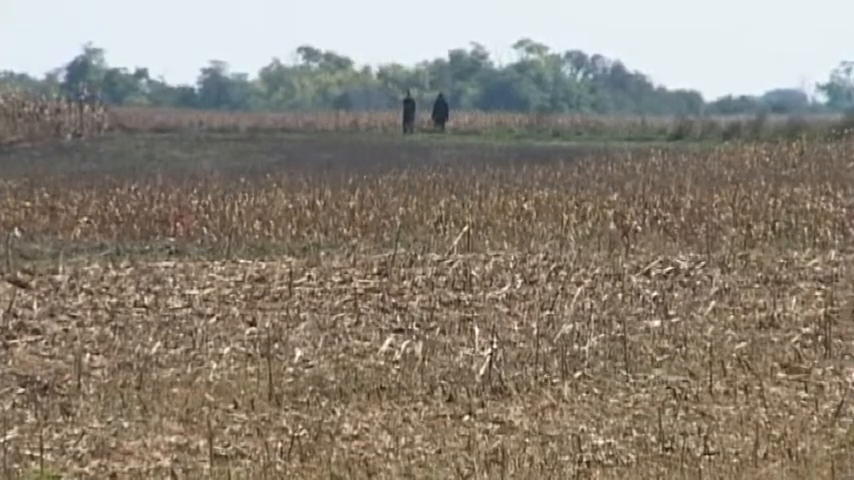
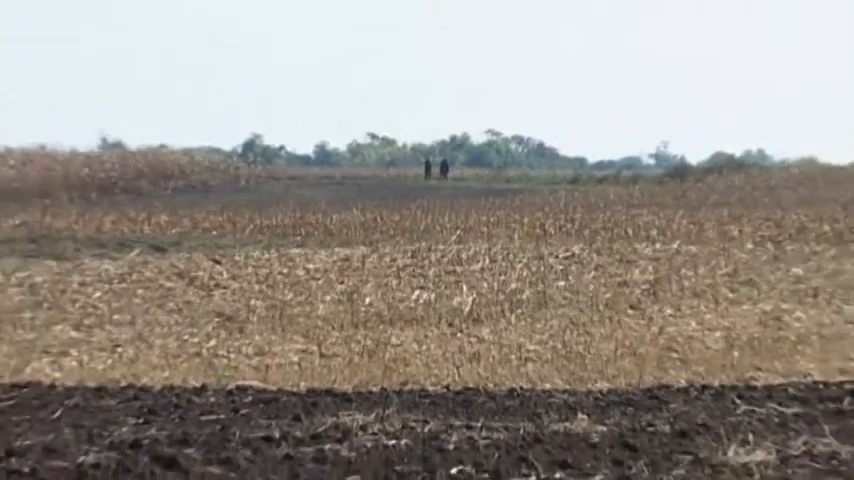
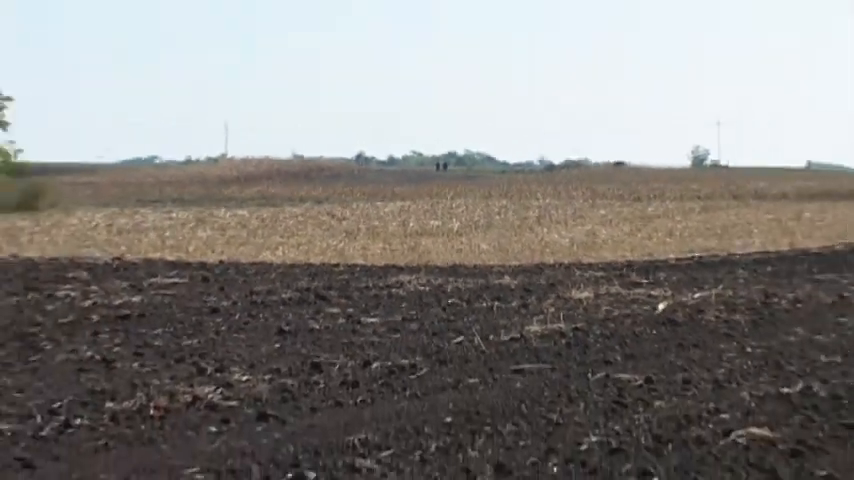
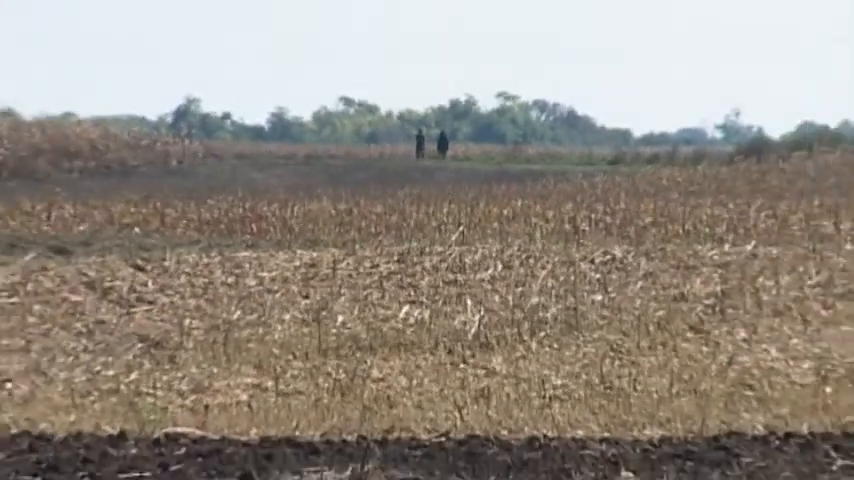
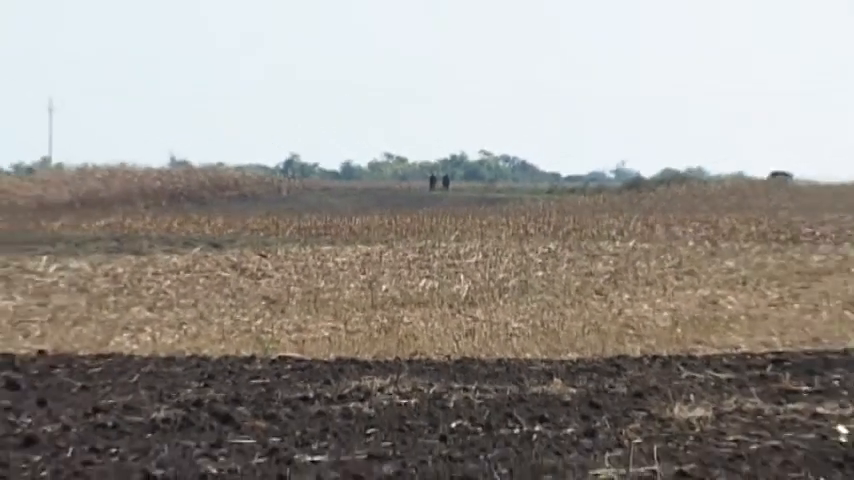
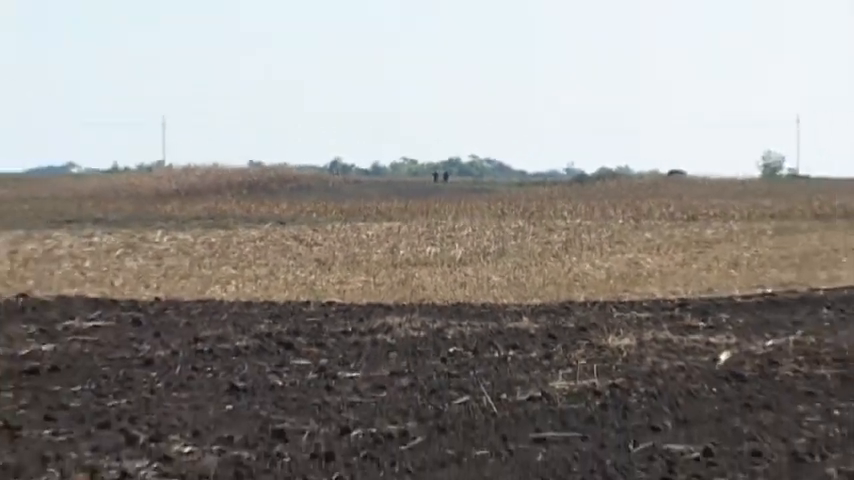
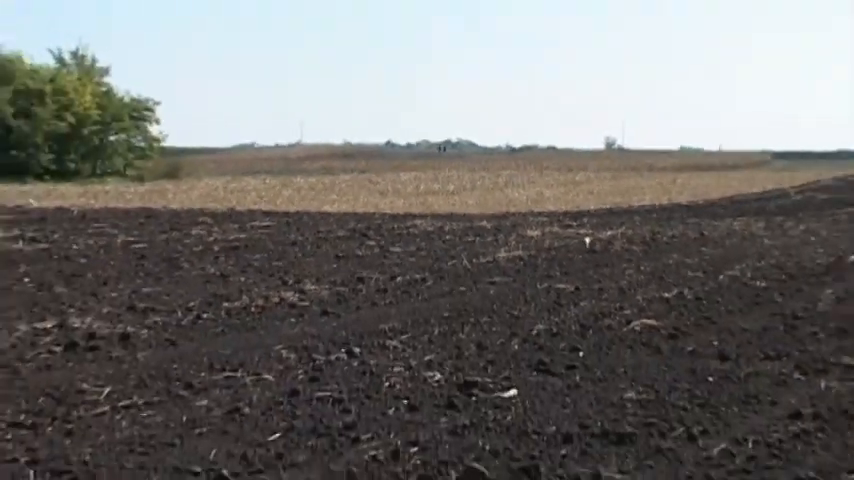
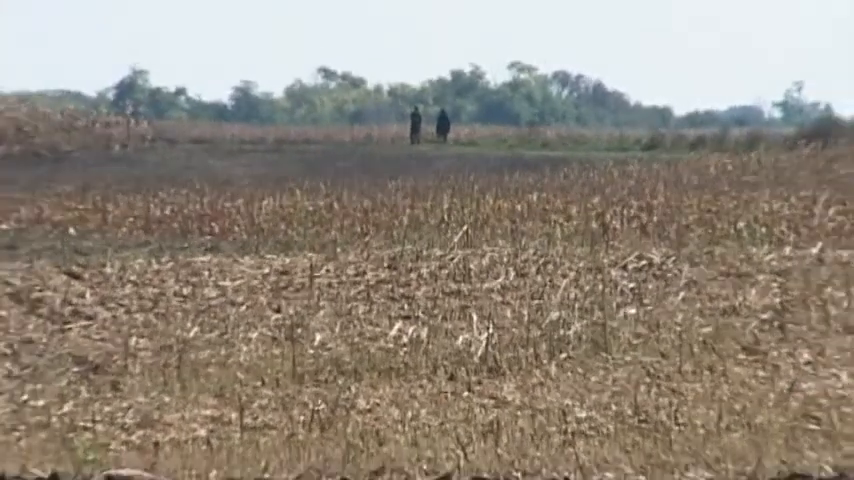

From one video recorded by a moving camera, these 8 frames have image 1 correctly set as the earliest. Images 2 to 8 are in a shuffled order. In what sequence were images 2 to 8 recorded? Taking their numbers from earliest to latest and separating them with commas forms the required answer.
8, 4, 2, 5, 6, 3, 7
